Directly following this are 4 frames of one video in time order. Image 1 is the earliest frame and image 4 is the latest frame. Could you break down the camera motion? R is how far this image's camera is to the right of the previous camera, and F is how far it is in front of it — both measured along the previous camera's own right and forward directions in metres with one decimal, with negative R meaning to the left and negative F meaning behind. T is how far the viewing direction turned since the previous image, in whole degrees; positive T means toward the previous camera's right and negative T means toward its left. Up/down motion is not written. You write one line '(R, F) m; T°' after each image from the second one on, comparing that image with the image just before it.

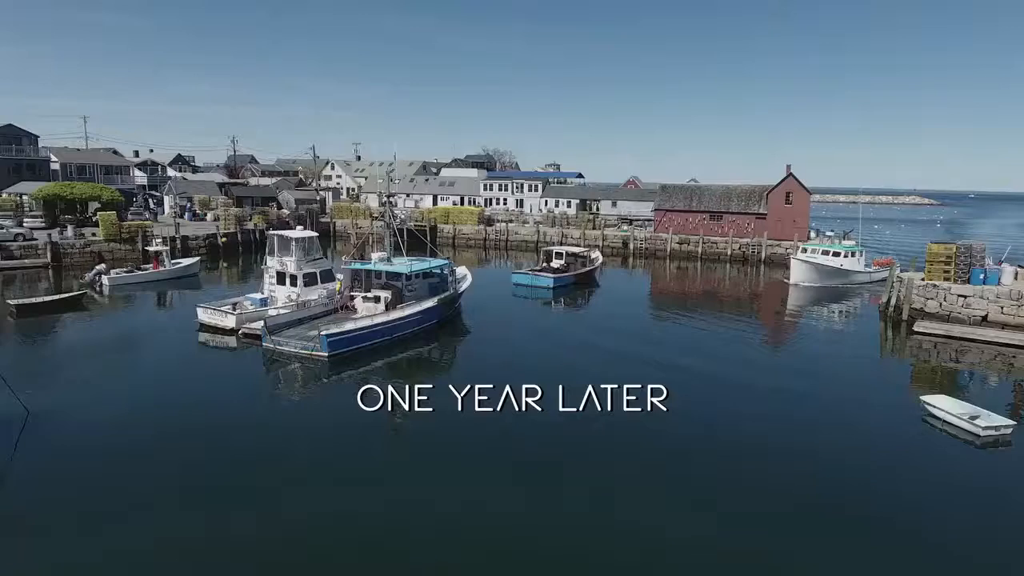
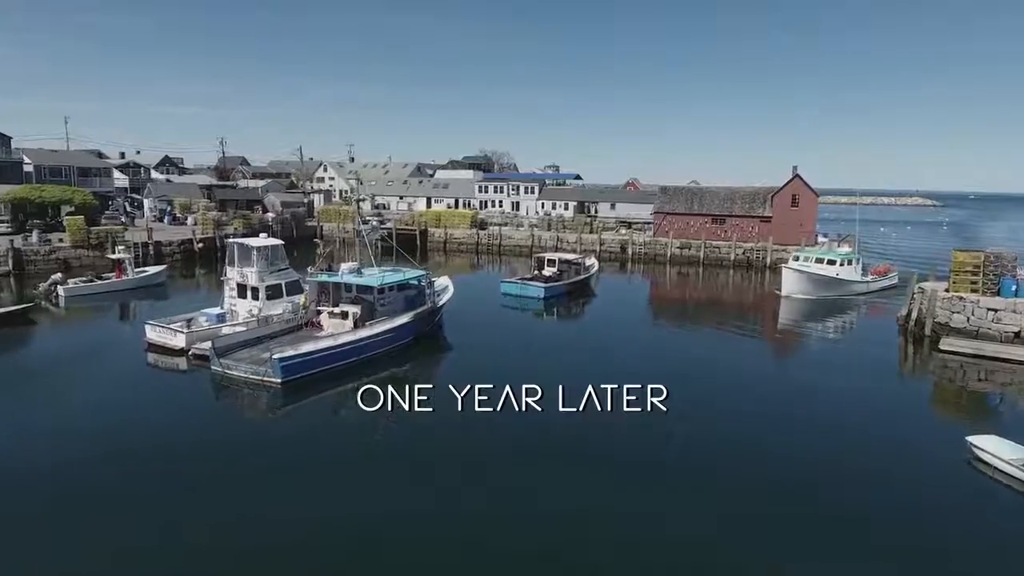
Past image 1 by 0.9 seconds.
(+0.5, +2.0) m; 0°
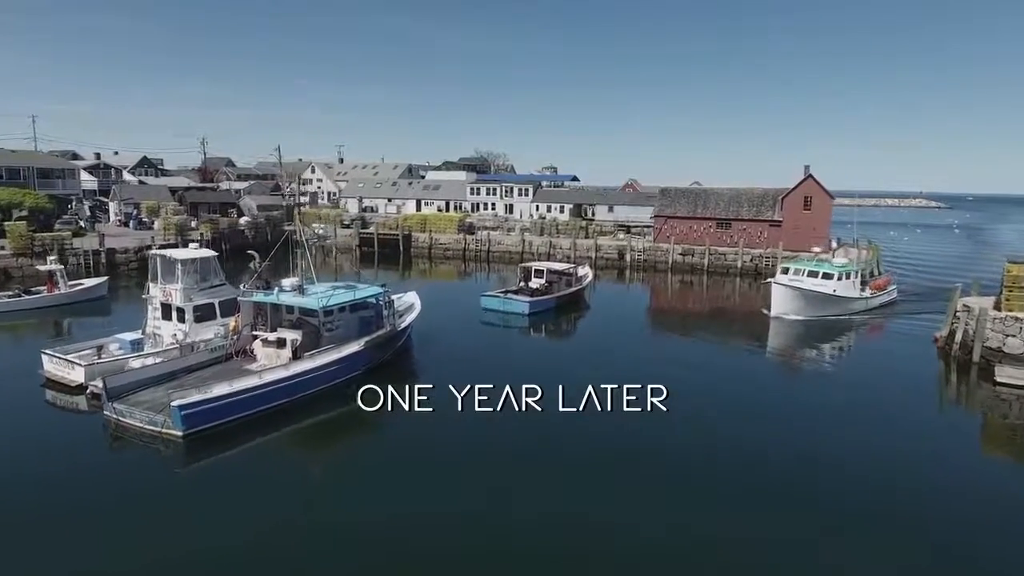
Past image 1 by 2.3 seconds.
(+0.7, +3.1) m; 0°
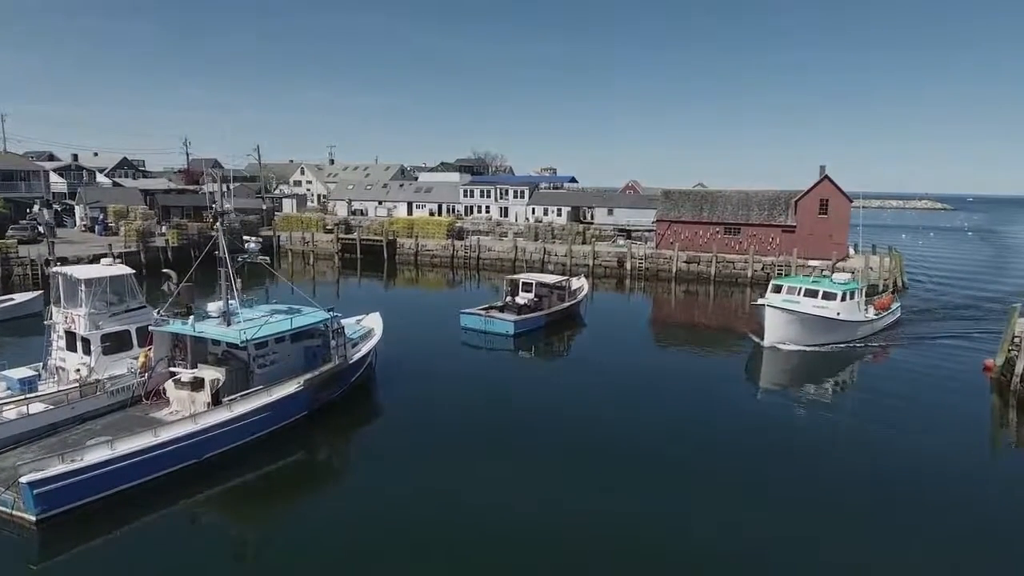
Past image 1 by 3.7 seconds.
(+0.6, +2.9) m; 0°
